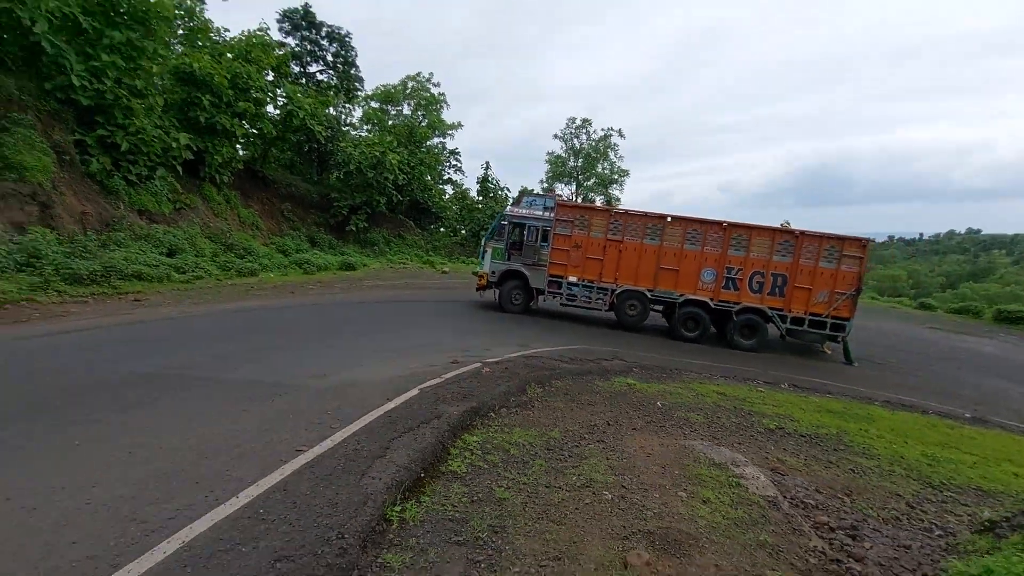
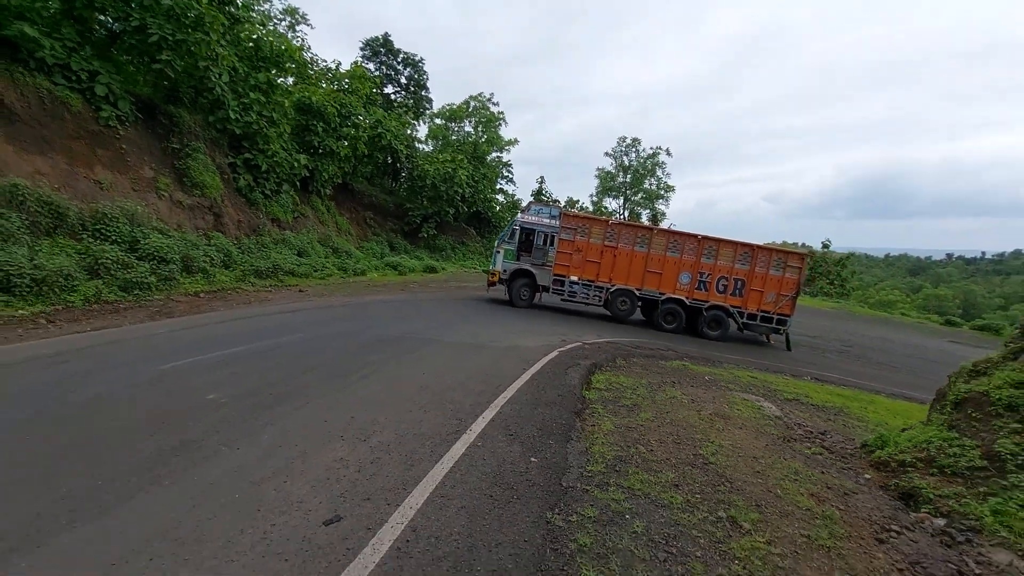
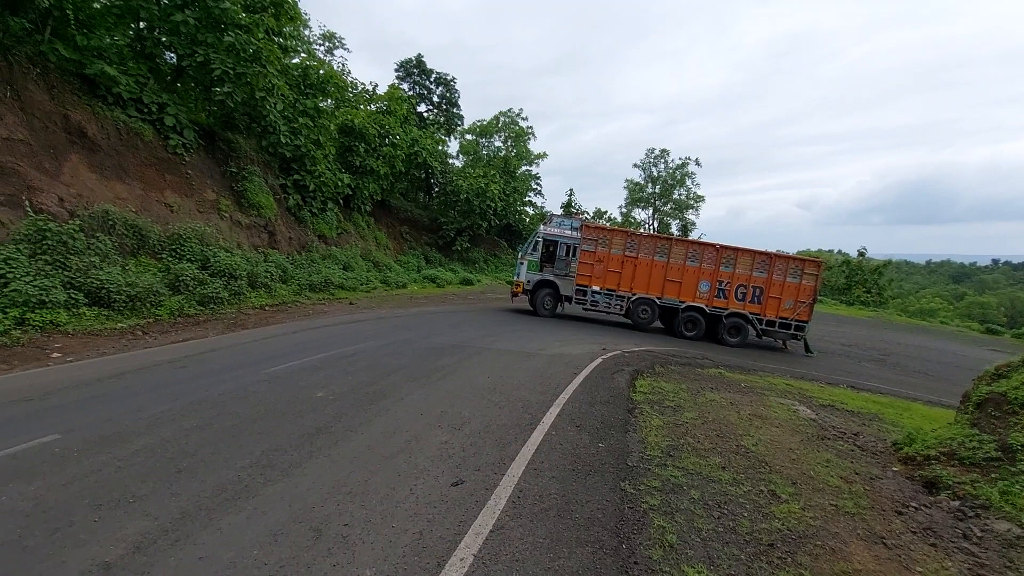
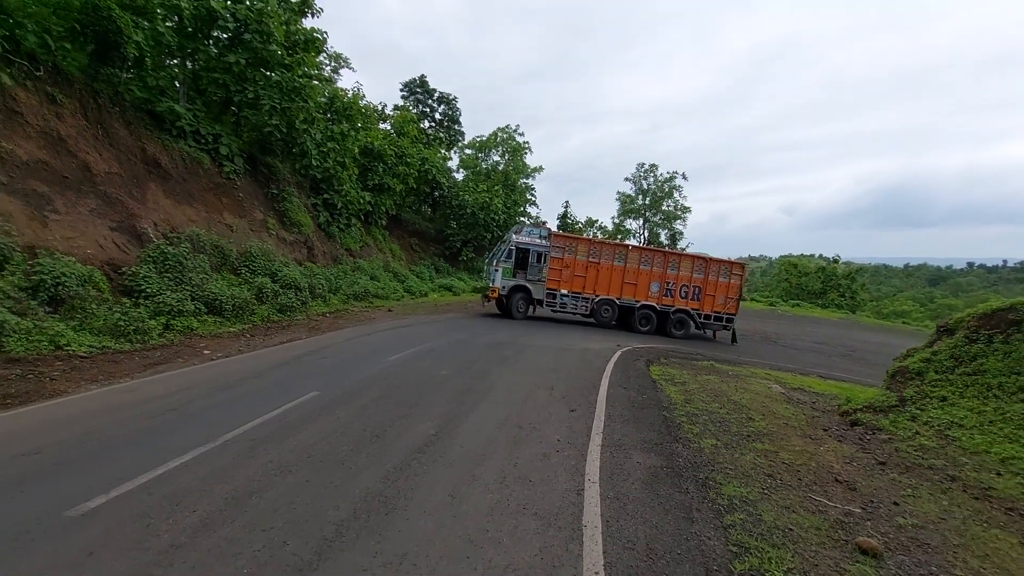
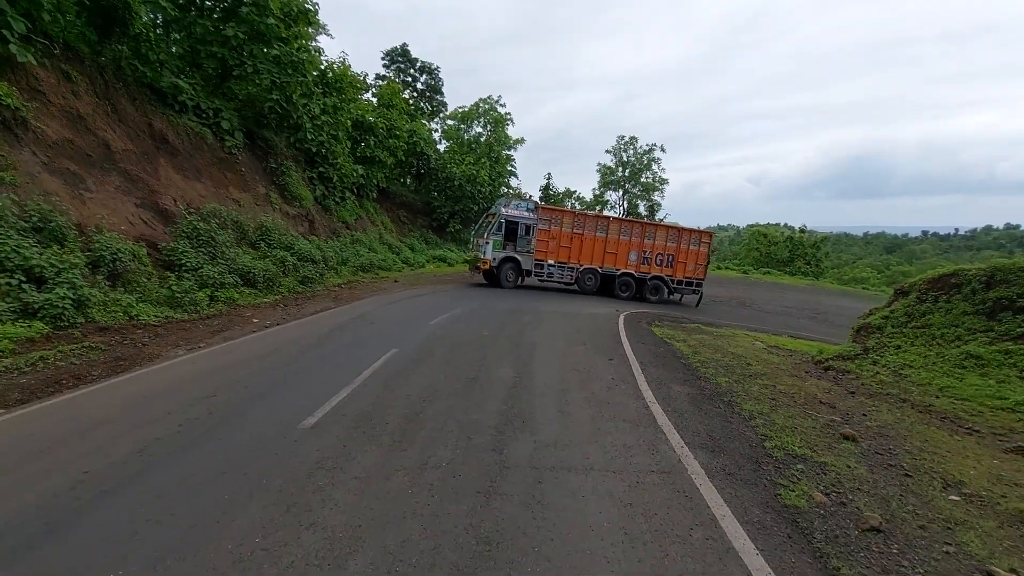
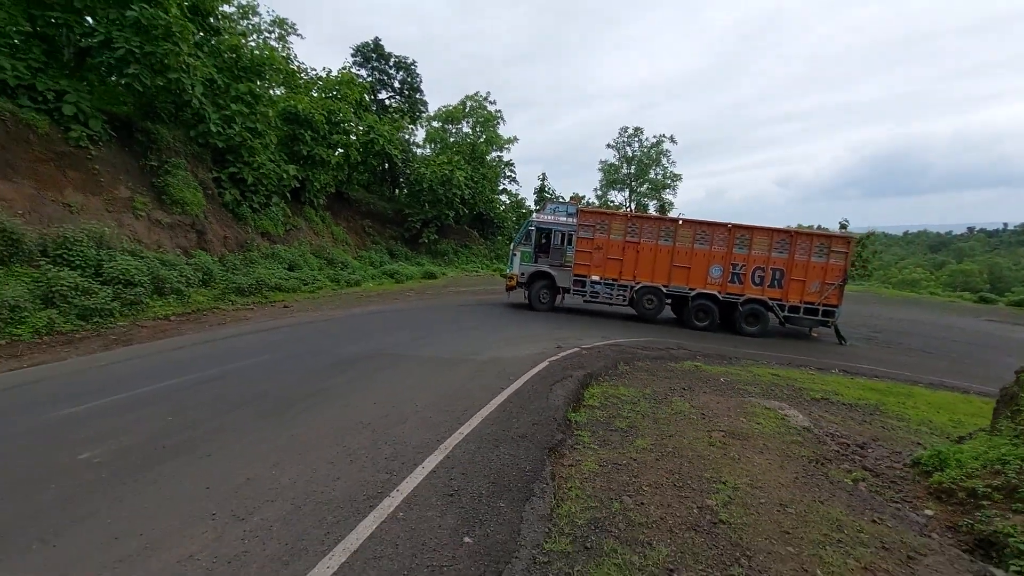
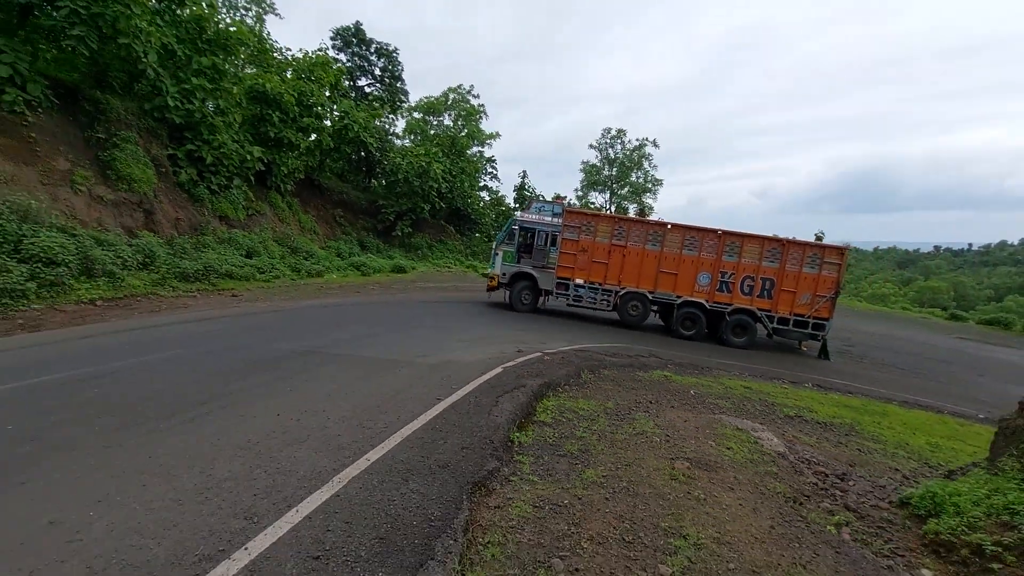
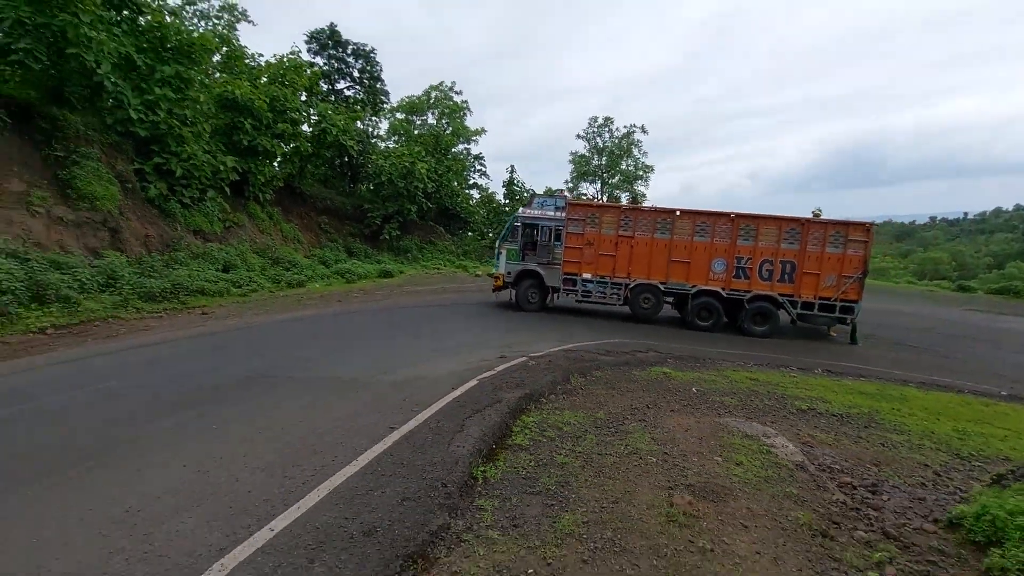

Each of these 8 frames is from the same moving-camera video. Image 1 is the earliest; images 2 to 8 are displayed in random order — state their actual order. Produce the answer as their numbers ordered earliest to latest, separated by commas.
8, 7, 6, 2, 3, 4, 5
